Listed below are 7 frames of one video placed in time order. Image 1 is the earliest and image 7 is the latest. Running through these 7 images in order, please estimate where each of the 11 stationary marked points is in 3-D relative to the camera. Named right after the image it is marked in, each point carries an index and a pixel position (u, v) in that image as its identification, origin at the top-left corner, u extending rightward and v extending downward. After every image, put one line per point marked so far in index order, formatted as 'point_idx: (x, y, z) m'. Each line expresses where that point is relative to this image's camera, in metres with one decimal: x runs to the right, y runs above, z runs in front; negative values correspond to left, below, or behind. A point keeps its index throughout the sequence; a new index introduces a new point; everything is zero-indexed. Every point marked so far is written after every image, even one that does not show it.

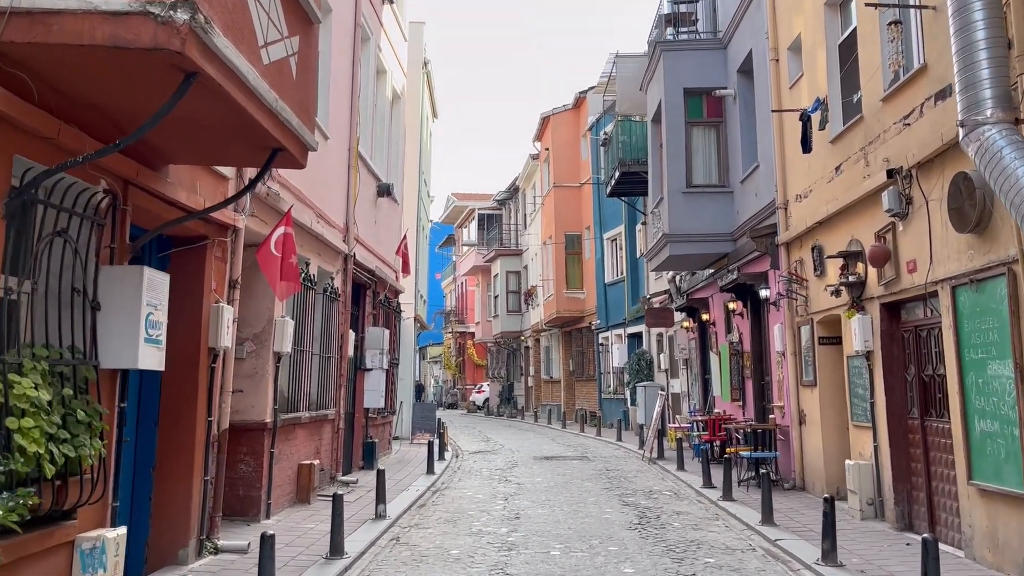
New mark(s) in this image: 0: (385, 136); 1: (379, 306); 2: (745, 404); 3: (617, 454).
0: (-2.5, +3.0, +16.1) m
1: (-2.5, -0.3, +15.6) m
2: (+4.1, -2.0, +14.5) m
3: (+2.3, -3.6, +17.8) m
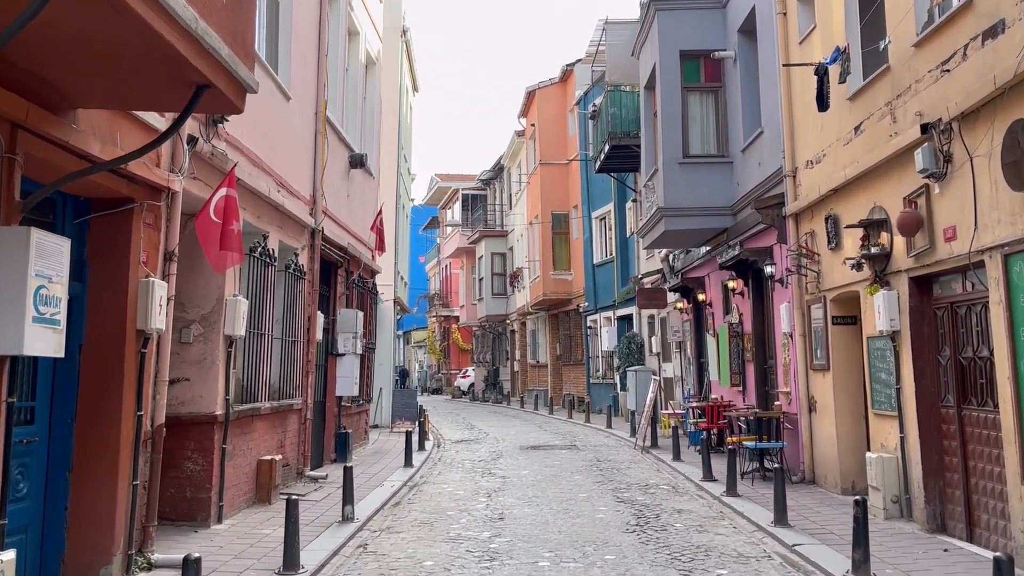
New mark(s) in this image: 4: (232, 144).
0: (-2.8, +3.3, +14.9) m
1: (-2.8, 0.0, +14.5) m
2: (+3.8, -1.7, +13.5) m
3: (+2.0, -3.2, +16.8) m
4: (-2.8, +1.5, +8.4) m
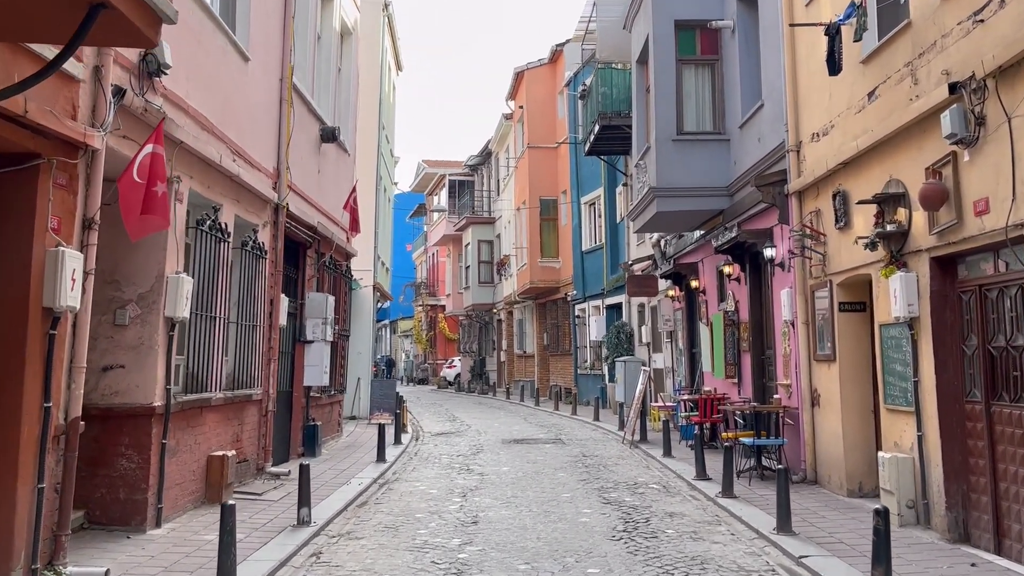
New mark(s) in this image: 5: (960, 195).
0: (-3.1, +3.6, +13.9) m
1: (-3.1, +0.3, +13.6) m
2: (+3.5, -1.4, +12.7) m
3: (+1.6, -2.9, +16.0) m
4: (-3.1, +1.7, +7.5) m
5: (+3.6, +0.7, +6.6) m
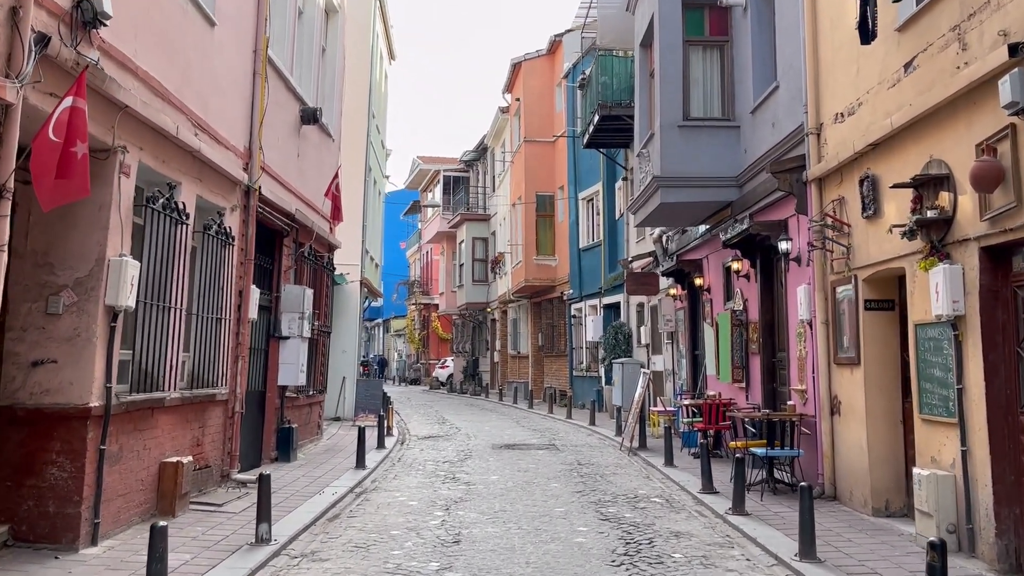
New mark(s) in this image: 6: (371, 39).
0: (-3.2, +3.8, +13.0) m
1: (-3.2, +0.4, +12.7) m
2: (+3.4, -1.4, +11.8) m
3: (+1.4, -2.8, +15.1) m
4: (-3.1, +1.8, +6.5) m
5: (+3.5, +0.8, +5.7) m
6: (-3.4, +5.9, +19.6) m
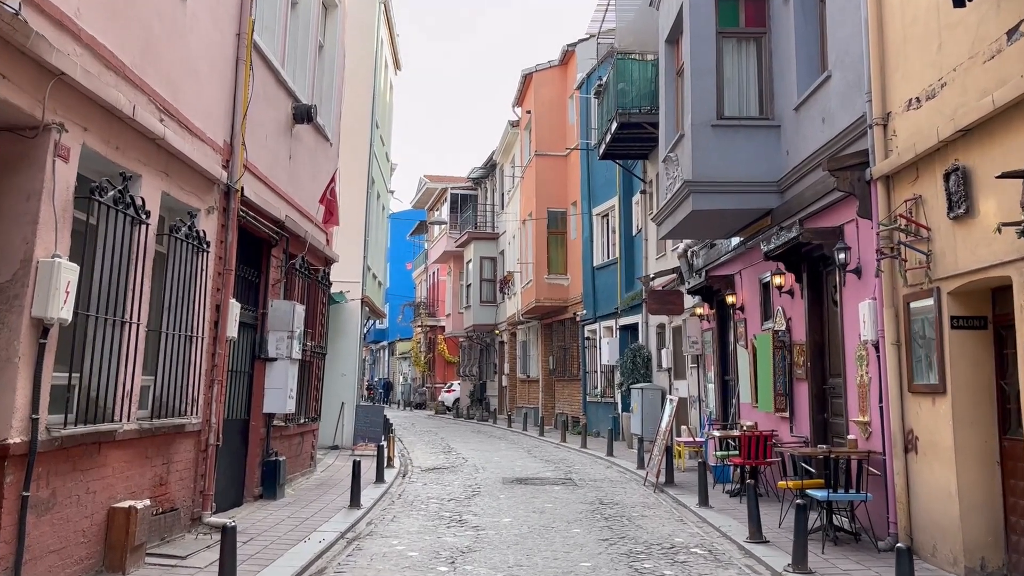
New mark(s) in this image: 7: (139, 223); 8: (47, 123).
0: (-3.0, +3.5, +11.9) m
1: (-3.0, +0.2, +11.4) m
2: (+3.6, -1.6, +10.5) m
3: (+1.6, -3.1, +13.7) m
4: (-3.0, +1.7, +5.3) m
5: (+3.7, +0.7, +4.4) m
6: (-3.1, +5.5, +18.5) m
7: (-3.1, +0.5, +6.8) m
8: (-3.1, +1.1, +5.4) m
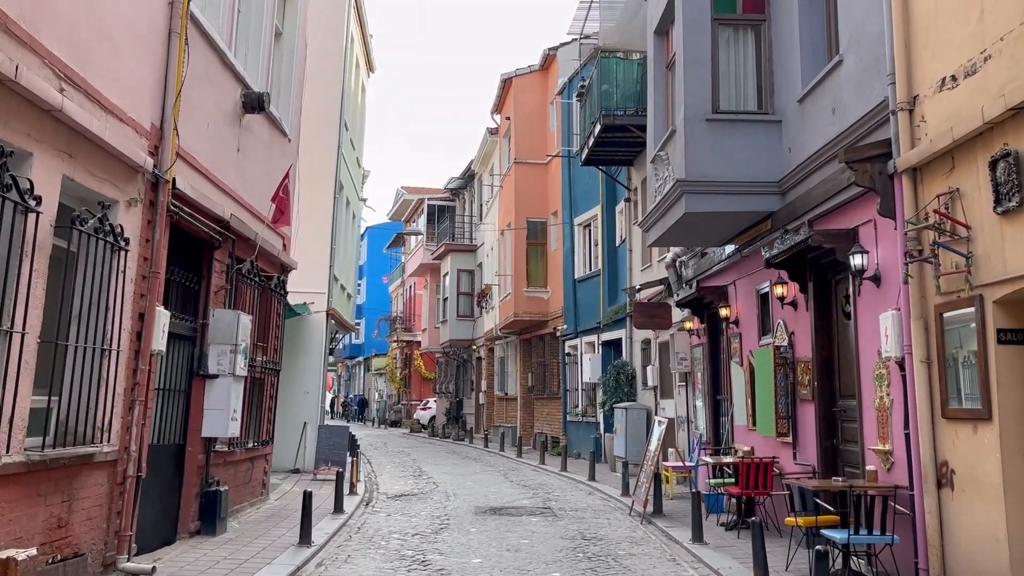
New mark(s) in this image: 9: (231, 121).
0: (-3.3, +3.4, +10.7) m
1: (-3.4, +0.1, +10.2) m
2: (+3.3, -1.7, +9.4) m
3: (+1.2, -3.3, +12.6) m
4: (-3.2, +1.8, +4.2) m
5: (+3.5, +0.7, +3.4) m
6: (-3.6, +5.2, +17.4) m
7: (-3.3, +0.5, +5.6) m
8: (-3.2, +1.1, +4.3) m
9: (-3.3, +2.0, +9.8) m
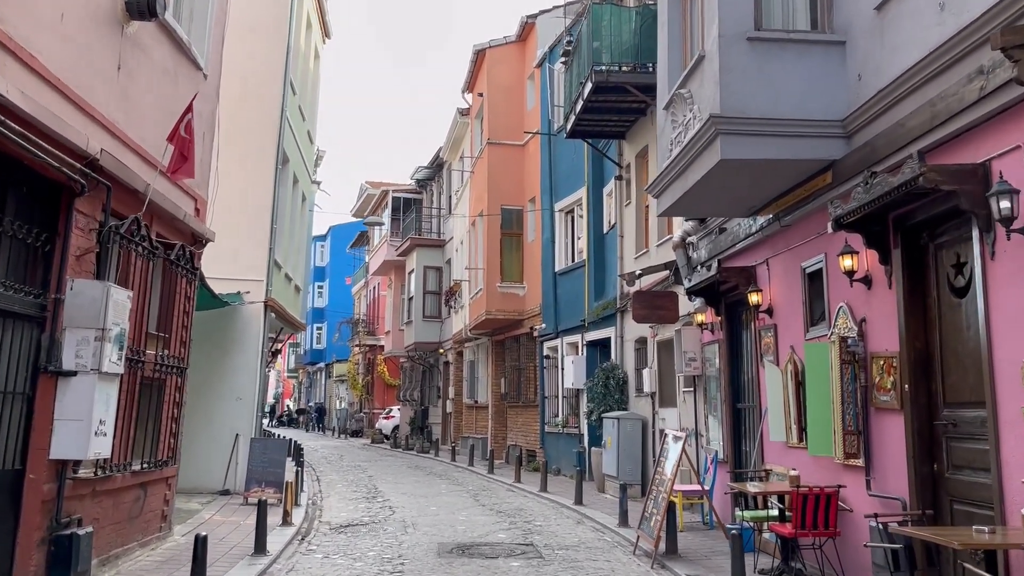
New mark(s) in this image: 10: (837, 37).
0: (-3.5, +3.7, +8.1) m
1: (-3.6, +0.4, +7.6) m
2: (+3.1, -1.5, +6.9) m
3: (+0.9, -3.1, +10.0) m
4: (-3.1, +2.1, +1.5) m
5: (+3.5, +1.0, +1.0) m
6: (-4.0, +5.5, +14.8) m
7: (-3.3, +0.9, +2.9) m
8: (-3.2, +1.5, +1.6) m
9: (-3.5, +2.3, +7.2) m
10: (+3.0, +2.3, +7.7) m
